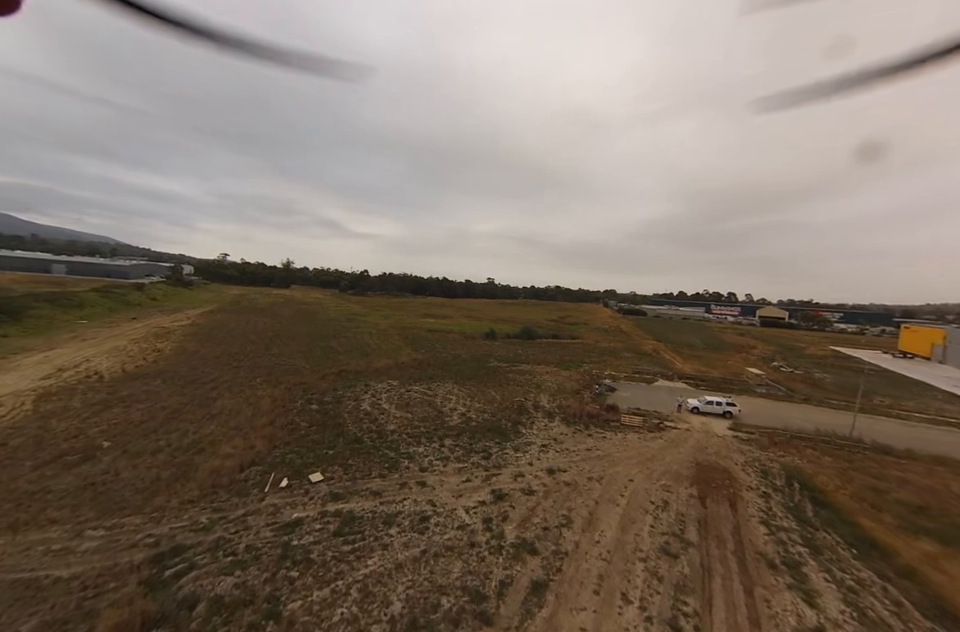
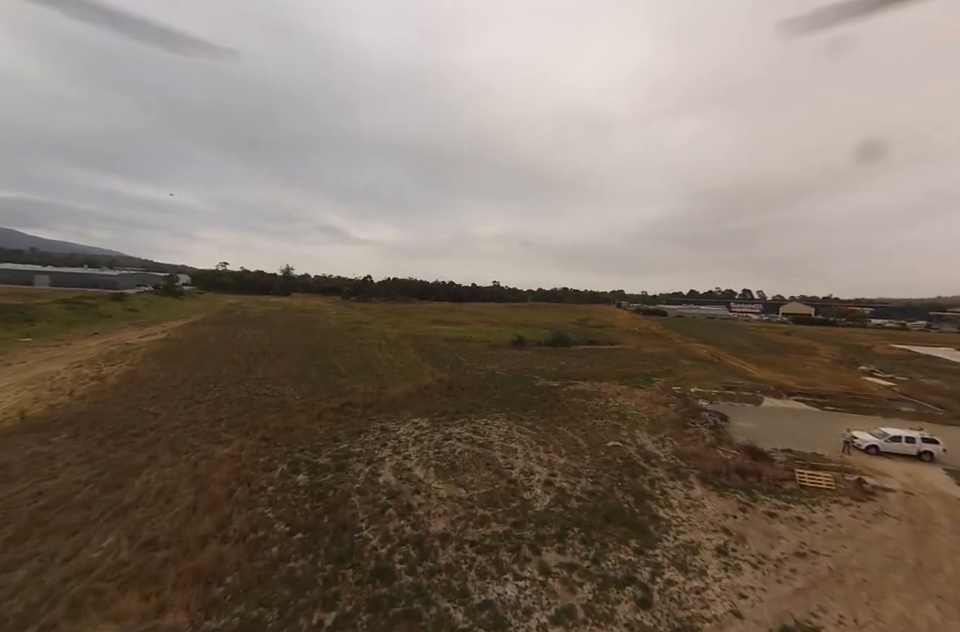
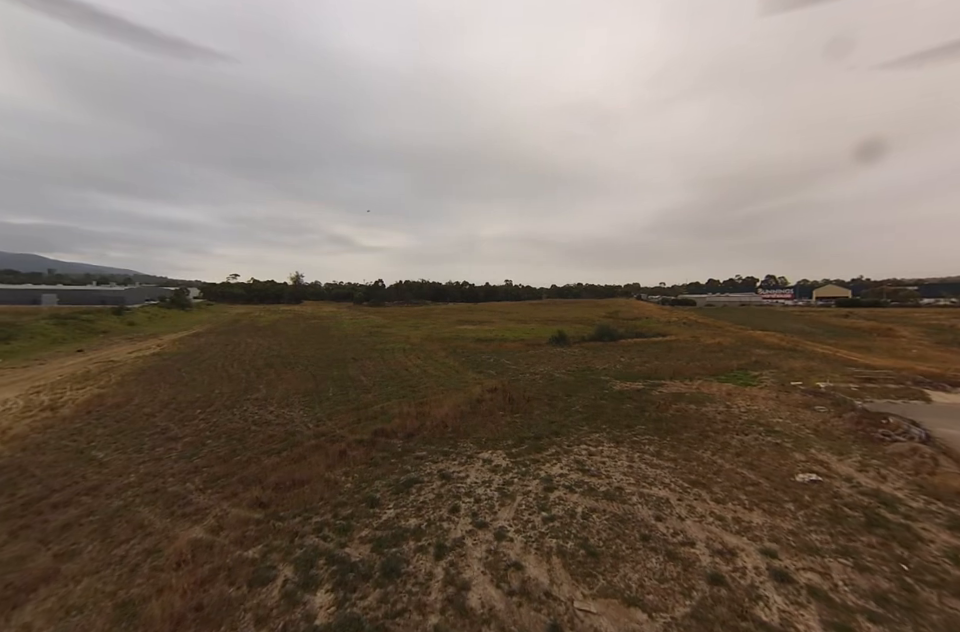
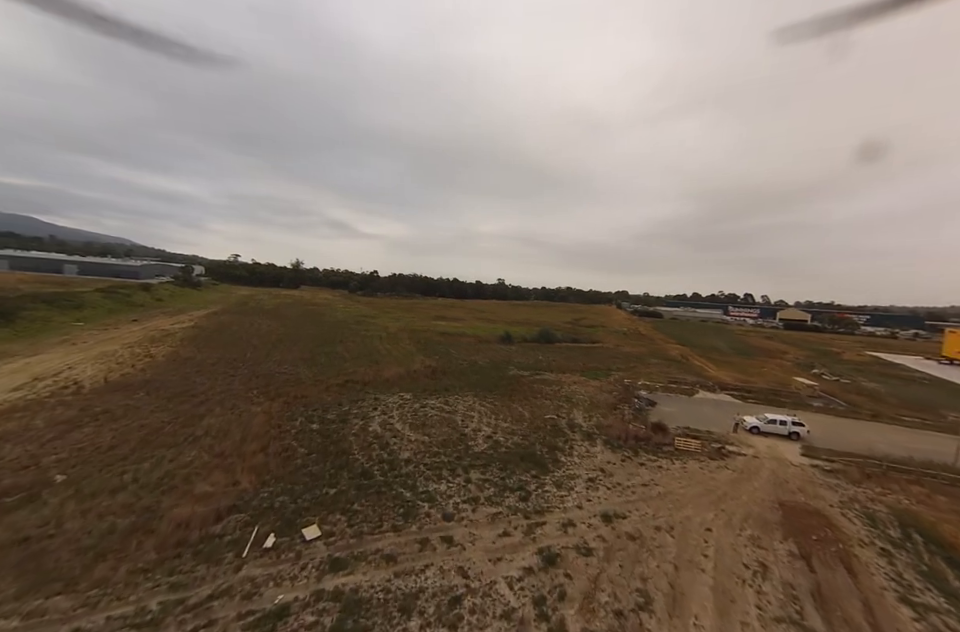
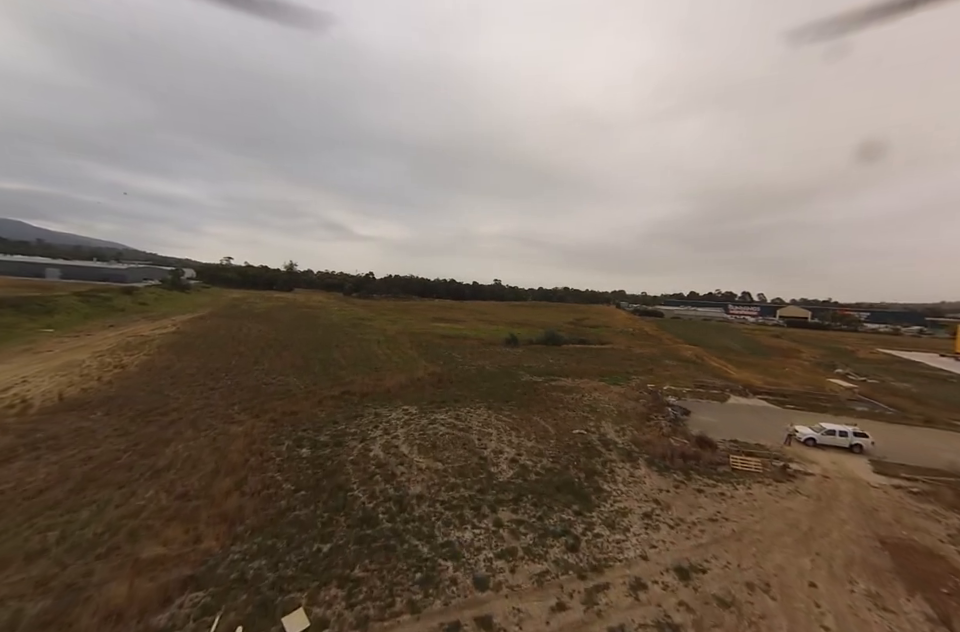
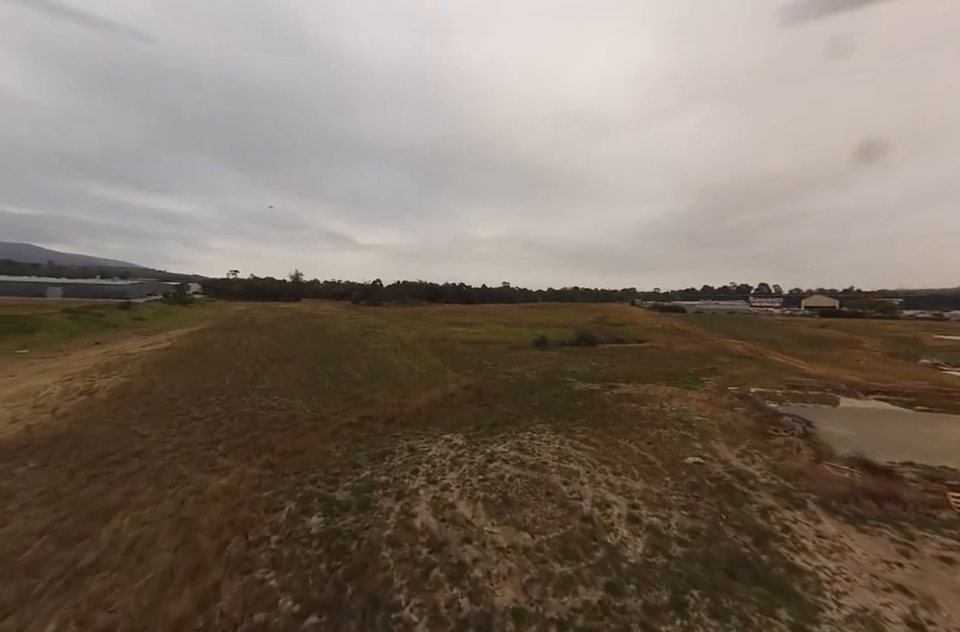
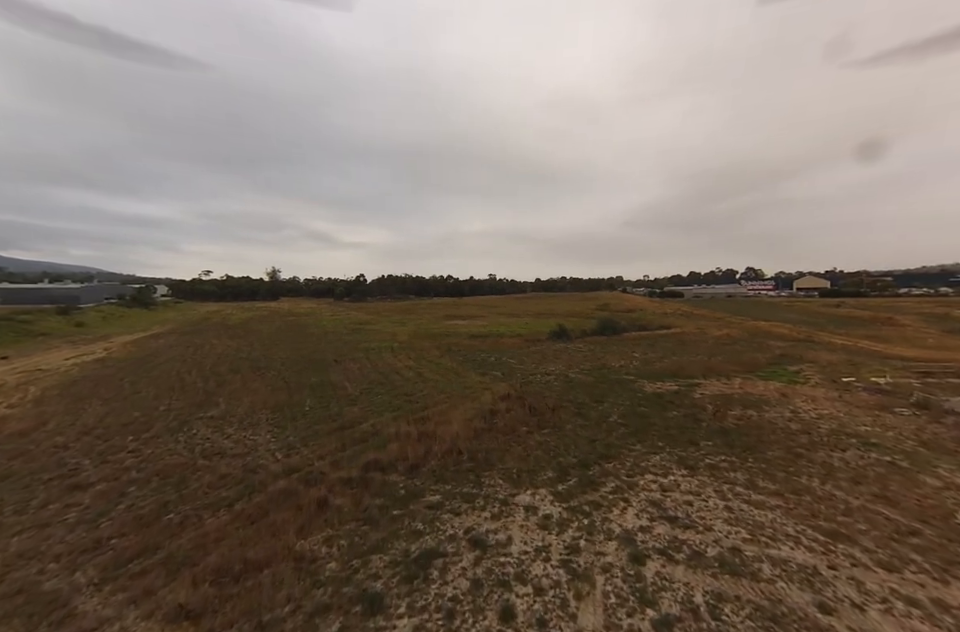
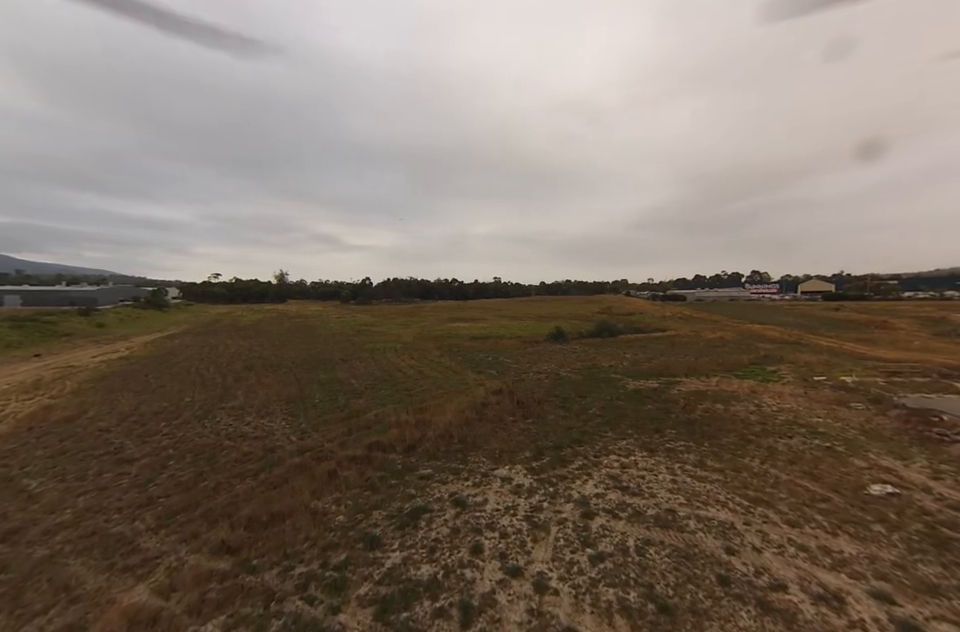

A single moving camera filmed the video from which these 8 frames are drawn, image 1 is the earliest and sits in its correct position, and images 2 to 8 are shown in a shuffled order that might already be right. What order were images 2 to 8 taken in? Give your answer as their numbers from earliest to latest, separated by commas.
4, 5, 2, 6, 3, 8, 7
